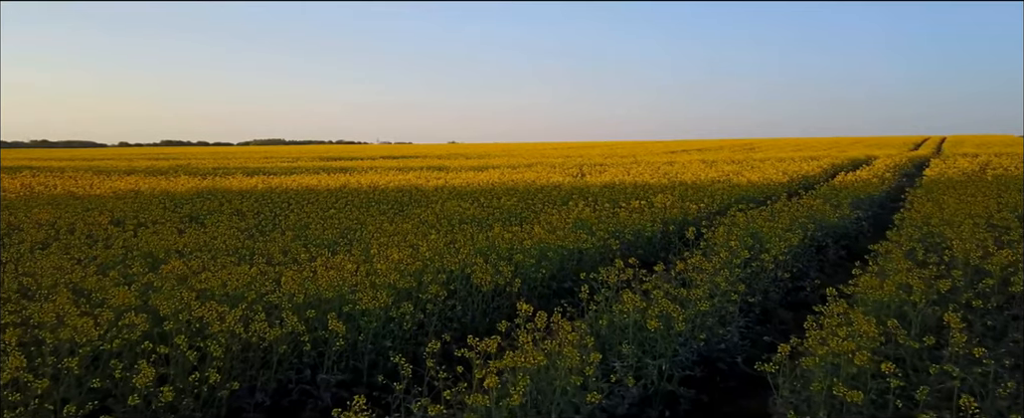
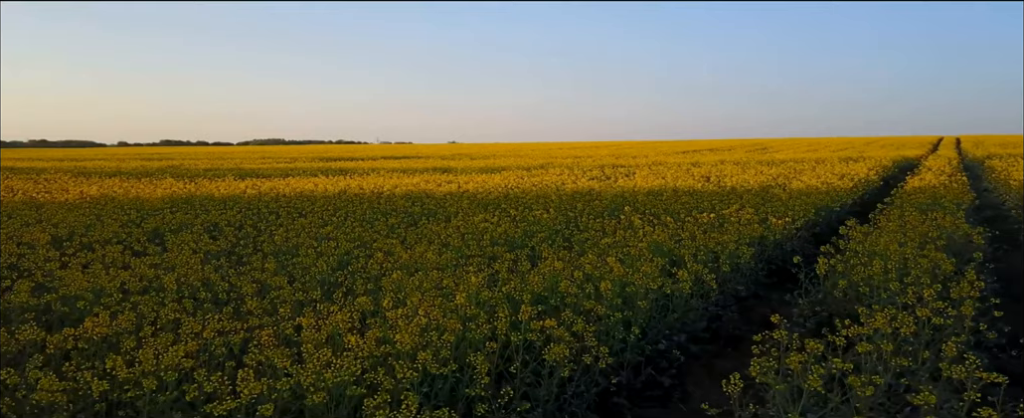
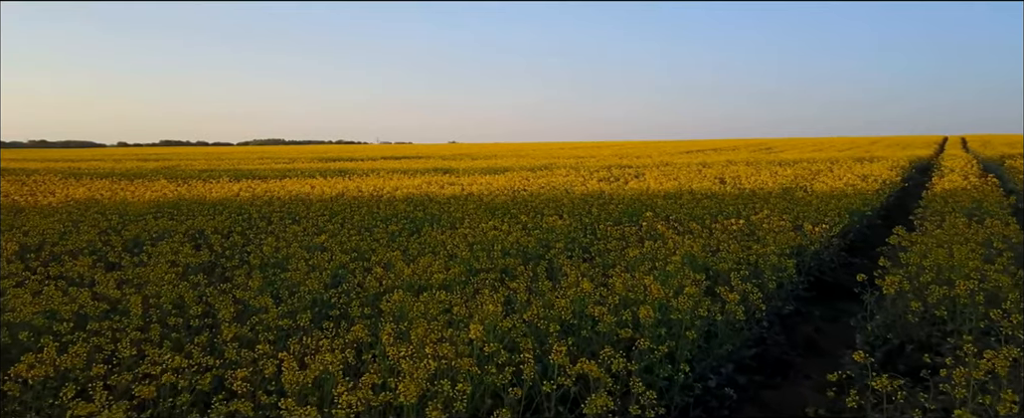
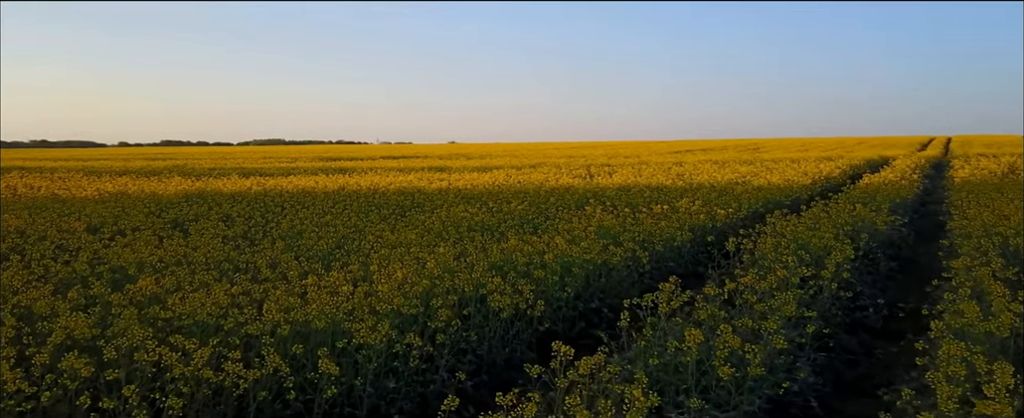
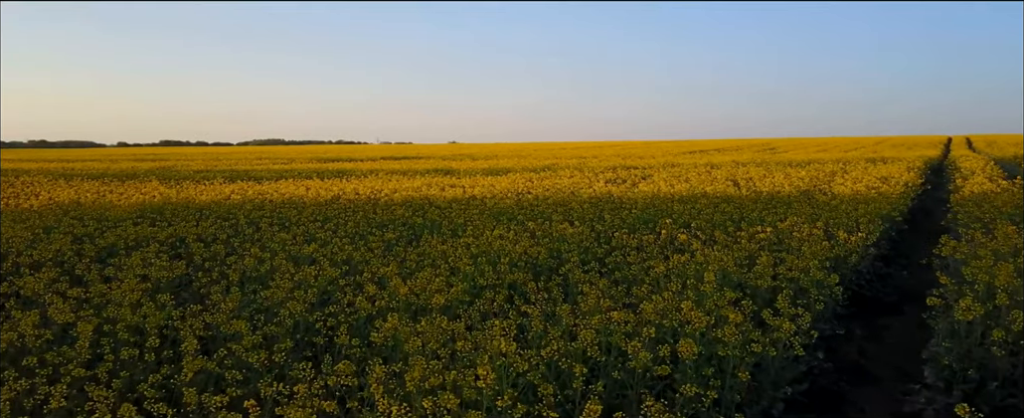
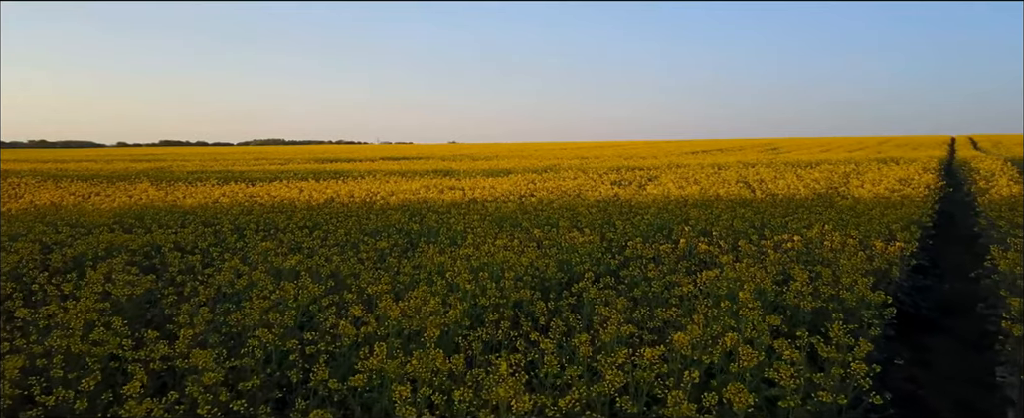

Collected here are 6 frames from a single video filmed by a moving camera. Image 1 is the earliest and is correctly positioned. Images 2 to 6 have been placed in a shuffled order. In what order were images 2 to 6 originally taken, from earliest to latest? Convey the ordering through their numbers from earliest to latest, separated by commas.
4, 2, 3, 5, 6
